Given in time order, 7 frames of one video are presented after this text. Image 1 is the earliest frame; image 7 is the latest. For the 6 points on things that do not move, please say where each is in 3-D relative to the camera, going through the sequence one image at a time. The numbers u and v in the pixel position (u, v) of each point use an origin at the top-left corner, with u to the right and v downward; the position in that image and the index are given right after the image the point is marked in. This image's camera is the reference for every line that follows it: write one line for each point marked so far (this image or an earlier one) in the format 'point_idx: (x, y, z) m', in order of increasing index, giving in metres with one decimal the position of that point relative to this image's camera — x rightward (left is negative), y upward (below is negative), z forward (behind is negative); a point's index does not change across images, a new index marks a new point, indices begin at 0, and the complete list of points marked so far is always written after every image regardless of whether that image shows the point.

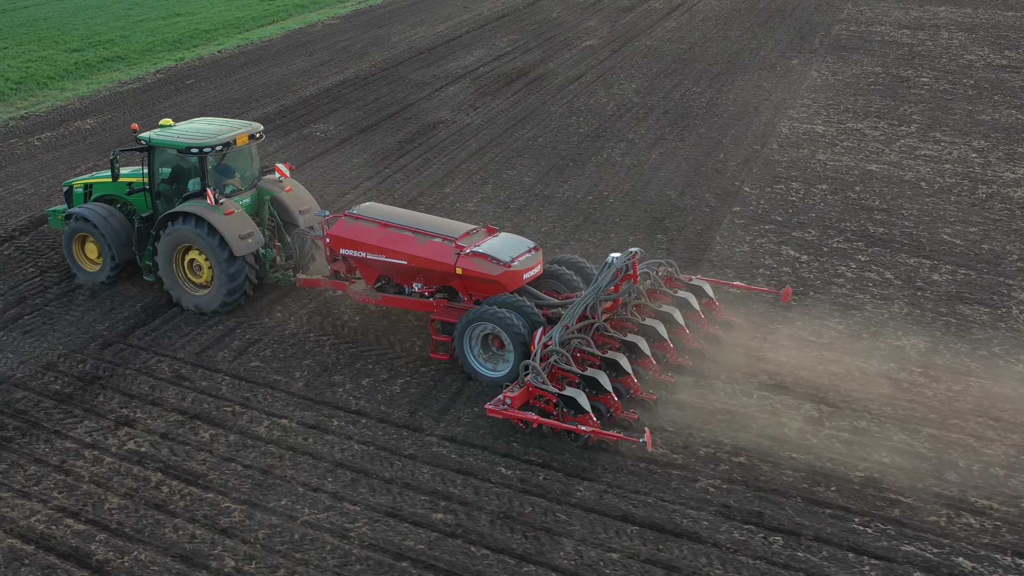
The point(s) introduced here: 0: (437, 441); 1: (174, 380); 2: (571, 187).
0: (-0.4, -0.9, +6.7) m
1: (-2.2, -0.6, +7.4) m
2: (+0.6, +1.0, +11.2) m
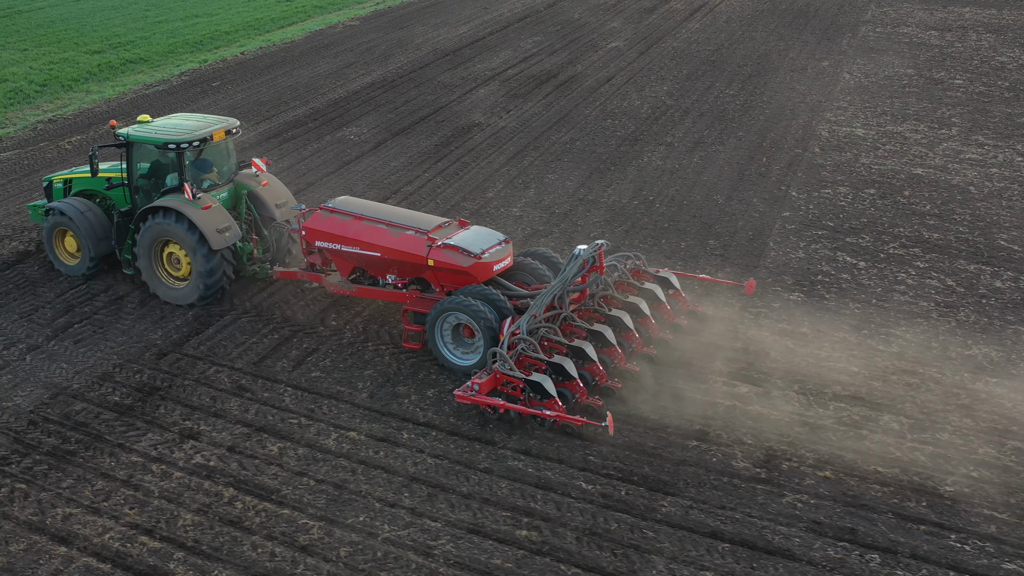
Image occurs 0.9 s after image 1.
0: (0.0, -0.9, +6.5) m
1: (-1.7, -0.6, +7.3) m
2: (+1.0, +0.9, +11.1) m
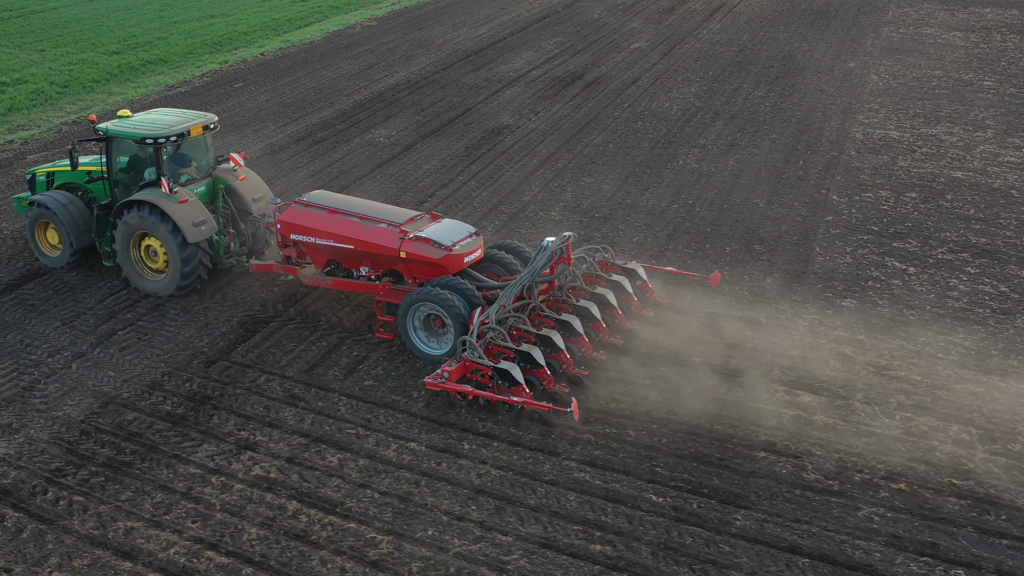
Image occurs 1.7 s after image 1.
0: (+0.4, -1.0, +6.4) m
1: (-1.4, -0.7, +7.2) m
2: (+1.4, +0.9, +11.0) m
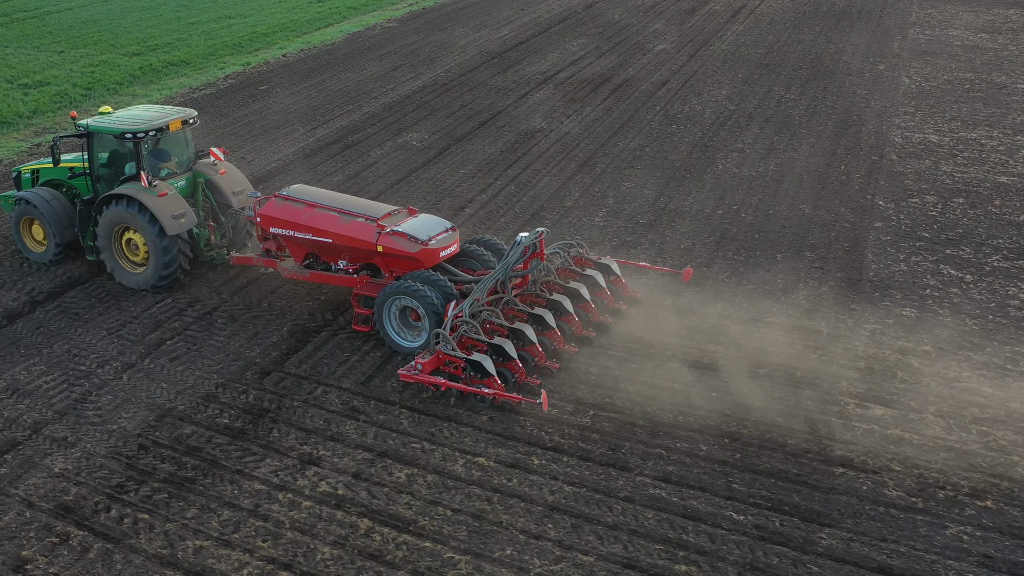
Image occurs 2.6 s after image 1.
0: (+0.7, -1.0, +6.3) m
1: (-1.0, -0.8, +7.0) m
2: (+1.7, +0.8, +10.8) m
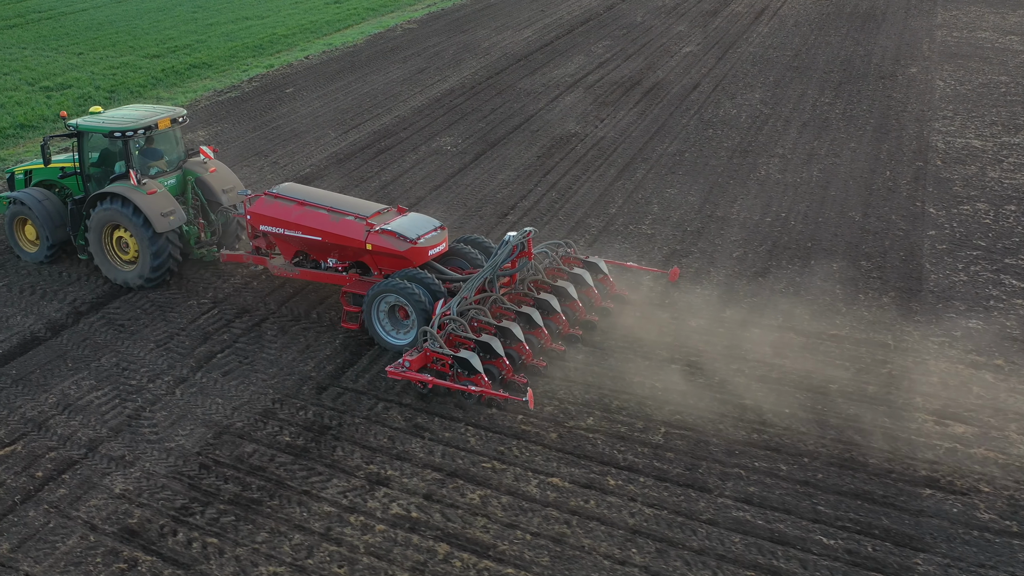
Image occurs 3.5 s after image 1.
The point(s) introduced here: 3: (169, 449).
0: (+1.2, -1.1, +6.1) m
1: (-0.6, -0.8, +6.8) m
2: (+2.1, +0.7, +10.6) m
3: (-2.0, -0.9, +6.7) m
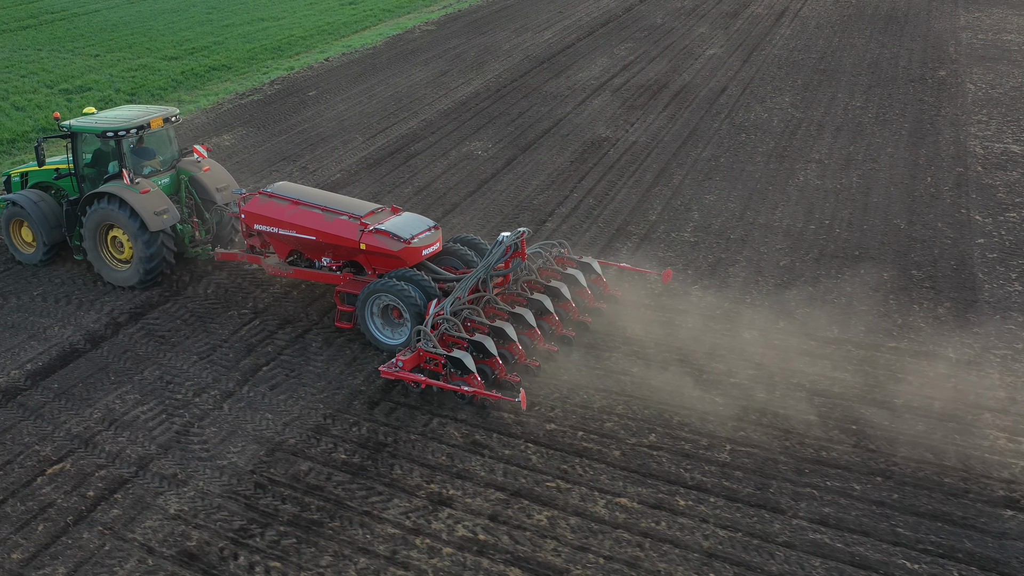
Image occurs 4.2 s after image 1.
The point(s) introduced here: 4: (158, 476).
0: (+1.5, -1.2, +5.9) m
1: (-0.2, -0.9, +6.6) m
2: (+2.5, +0.7, +10.5) m
3: (-1.6, -1.0, +6.5) m
4: (-2.0, -1.0, +6.4) m
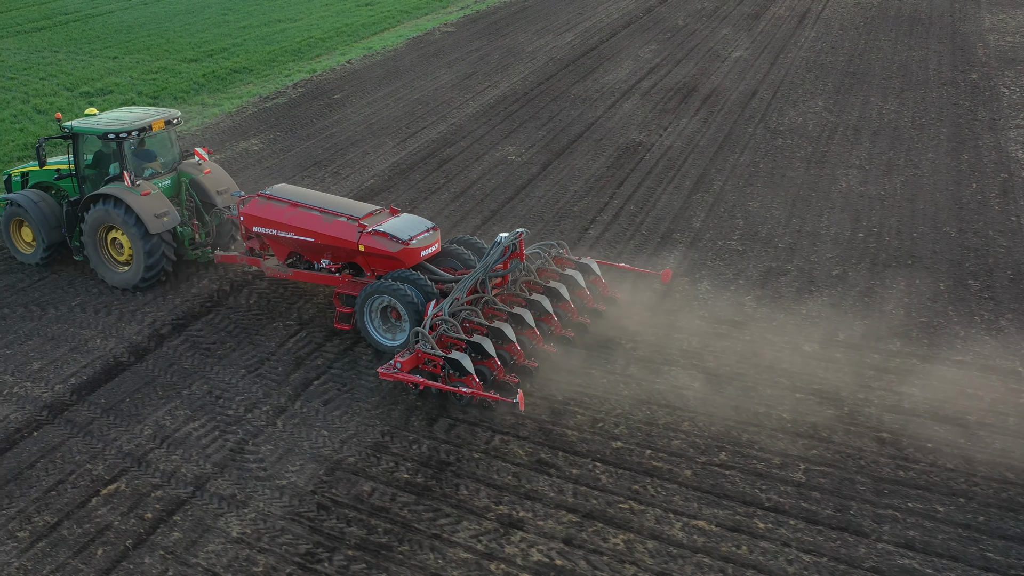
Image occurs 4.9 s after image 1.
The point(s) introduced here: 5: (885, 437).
0: (+1.9, -1.3, +5.7) m
1: (+0.1, -1.0, +6.4) m
2: (+2.8, +0.6, +10.3) m
3: (-1.3, -1.1, +6.3) m
4: (-1.6, -1.1, +6.2) m
5: (+2.2, -0.9, +6.8) m
